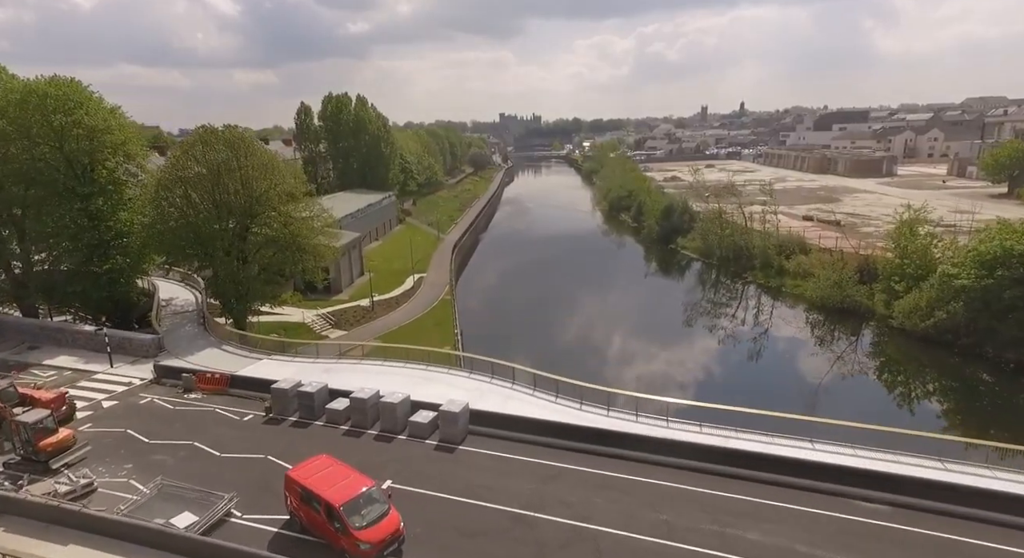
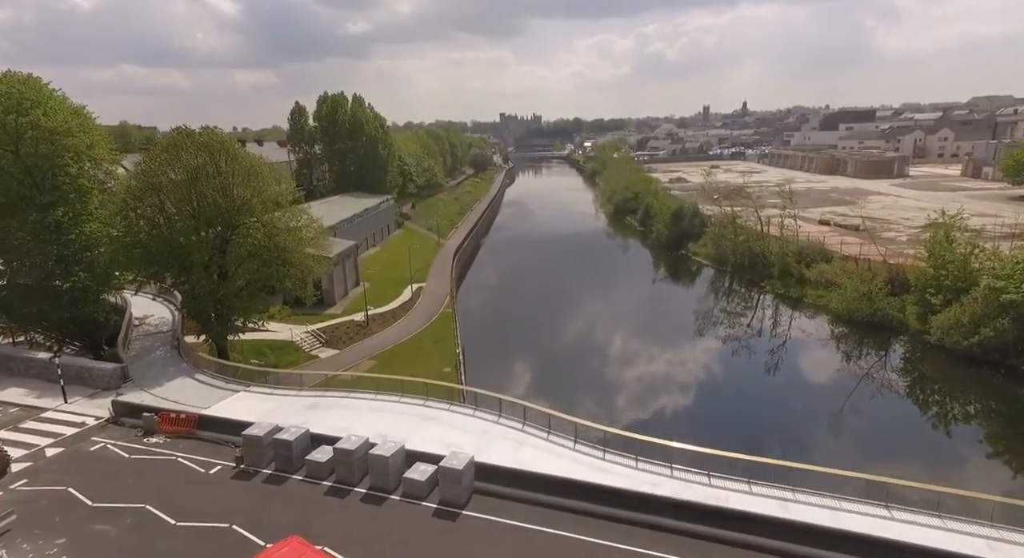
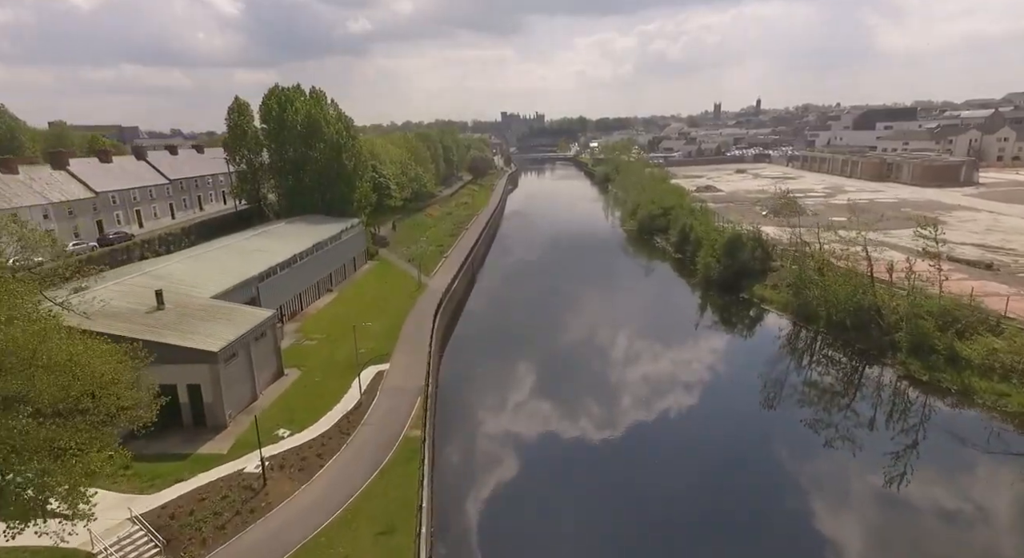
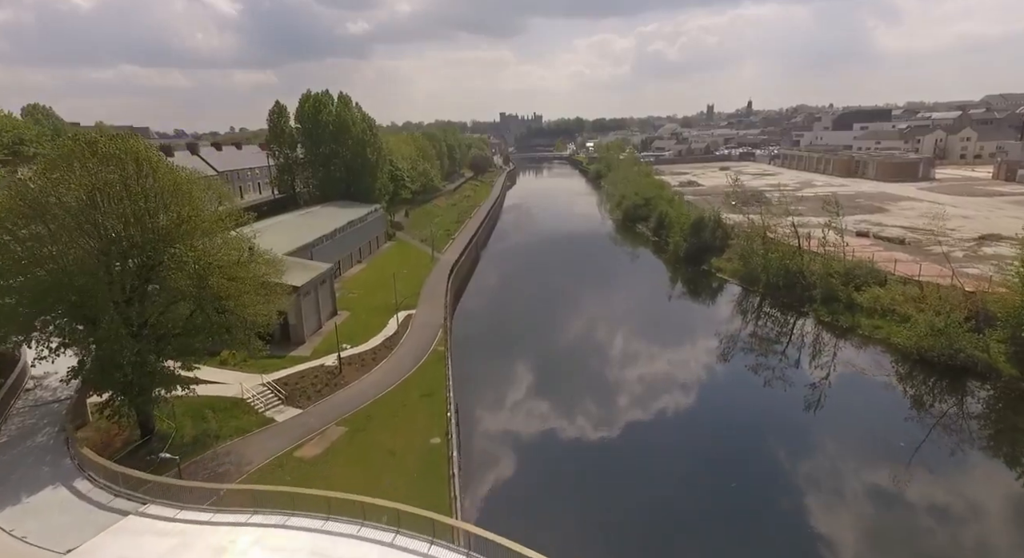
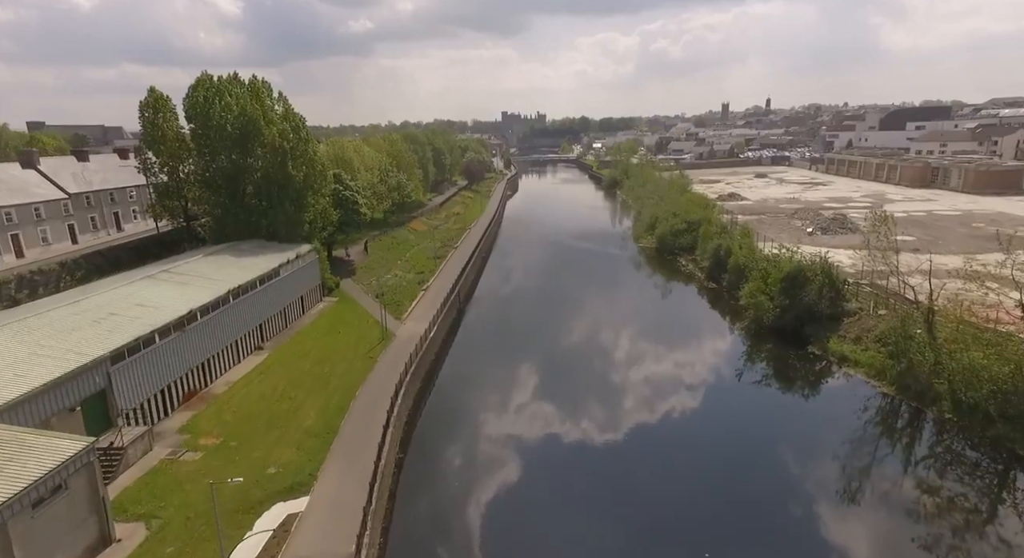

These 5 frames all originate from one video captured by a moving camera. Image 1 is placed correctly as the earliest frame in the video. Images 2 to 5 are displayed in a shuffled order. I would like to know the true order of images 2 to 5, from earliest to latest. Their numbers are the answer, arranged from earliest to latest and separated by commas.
2, 4, 3, 5
